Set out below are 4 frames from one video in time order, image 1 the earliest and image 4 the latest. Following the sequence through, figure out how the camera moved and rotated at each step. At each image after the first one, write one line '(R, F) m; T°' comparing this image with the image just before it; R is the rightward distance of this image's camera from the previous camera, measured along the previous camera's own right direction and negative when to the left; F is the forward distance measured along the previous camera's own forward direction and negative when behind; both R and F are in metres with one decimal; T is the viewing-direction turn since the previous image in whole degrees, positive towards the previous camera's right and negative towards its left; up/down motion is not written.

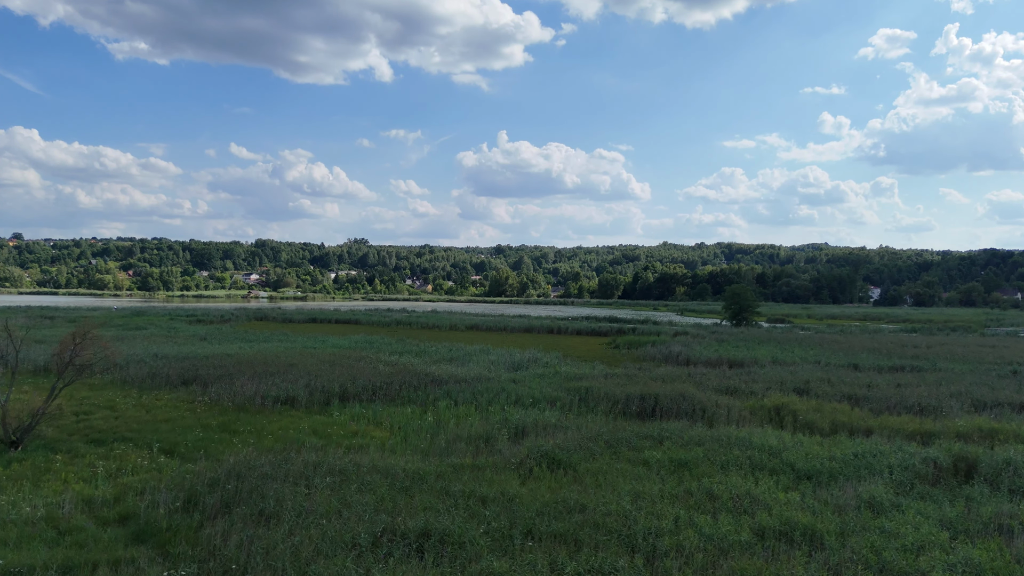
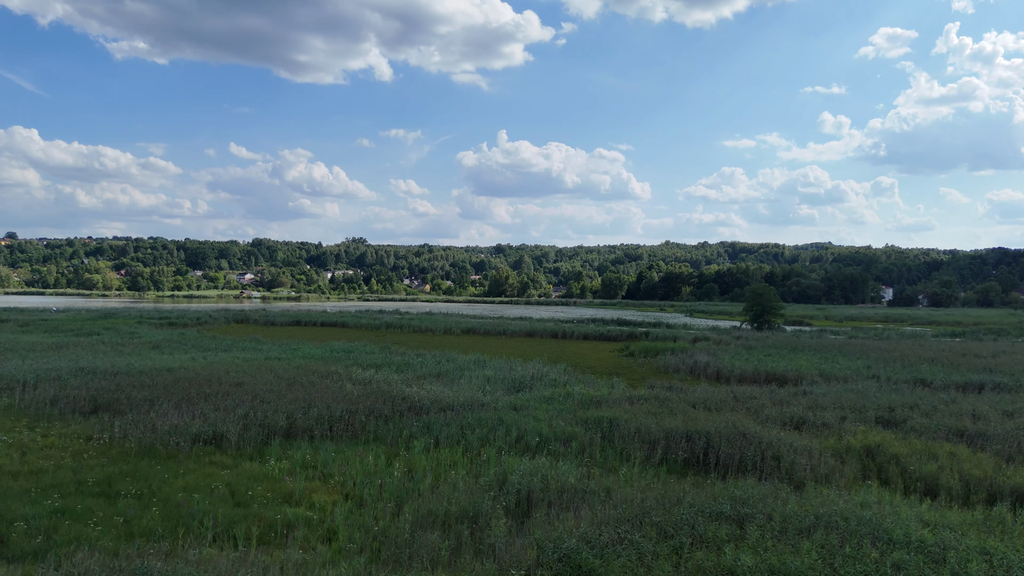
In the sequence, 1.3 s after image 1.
(0.0, +3.4) m; 0°
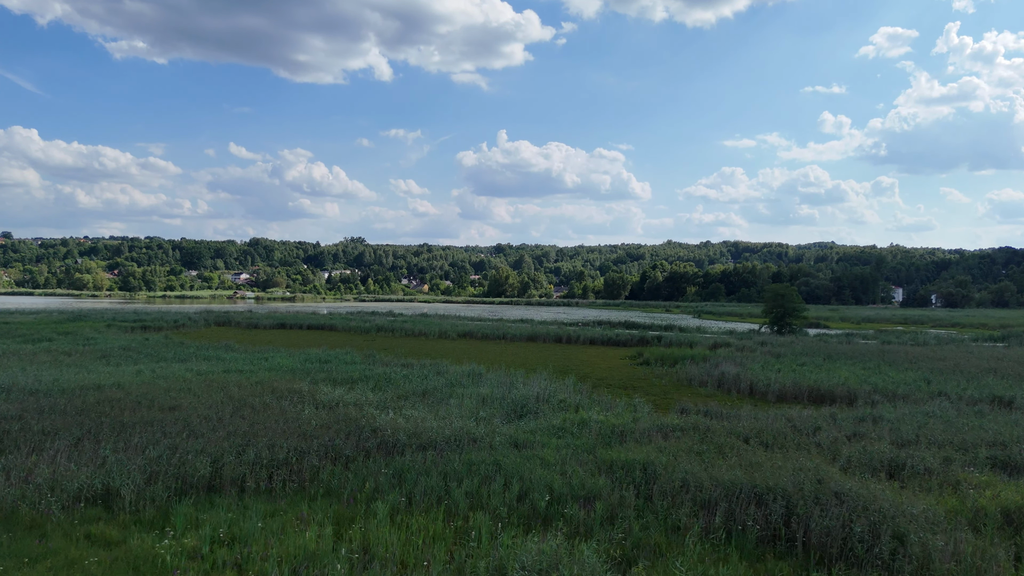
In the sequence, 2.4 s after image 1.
(0.0, +2.8) m; 0°
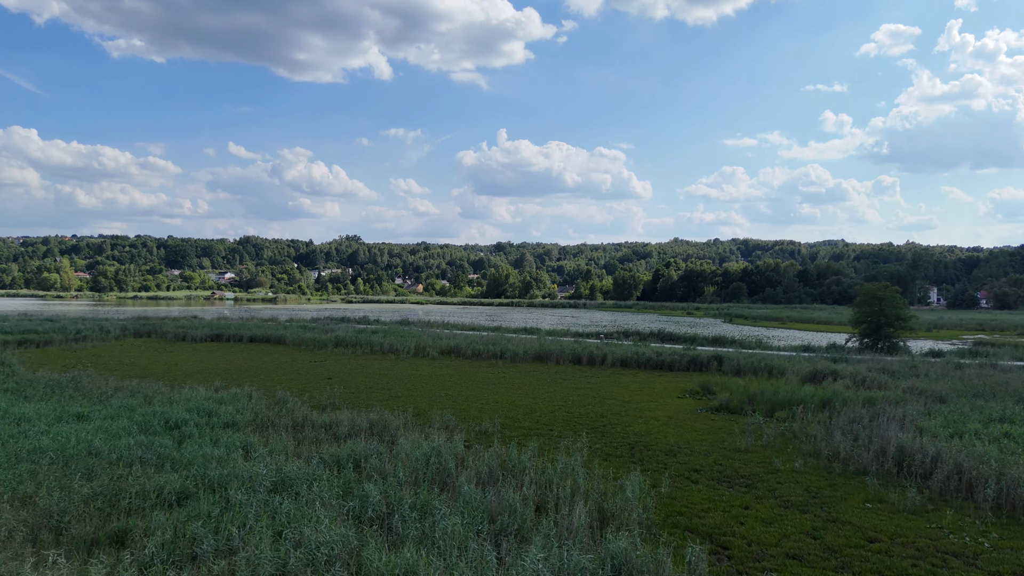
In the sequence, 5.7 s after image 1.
(0.0, +8.6) m; 0°
